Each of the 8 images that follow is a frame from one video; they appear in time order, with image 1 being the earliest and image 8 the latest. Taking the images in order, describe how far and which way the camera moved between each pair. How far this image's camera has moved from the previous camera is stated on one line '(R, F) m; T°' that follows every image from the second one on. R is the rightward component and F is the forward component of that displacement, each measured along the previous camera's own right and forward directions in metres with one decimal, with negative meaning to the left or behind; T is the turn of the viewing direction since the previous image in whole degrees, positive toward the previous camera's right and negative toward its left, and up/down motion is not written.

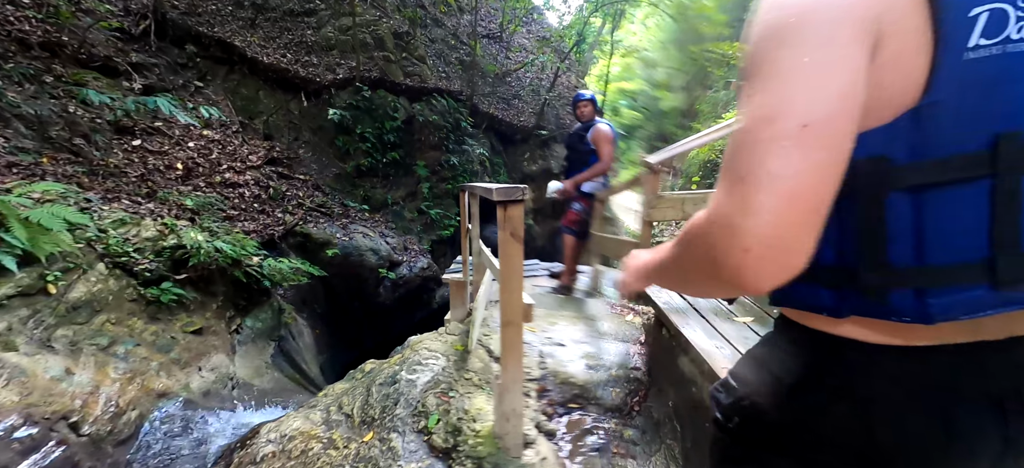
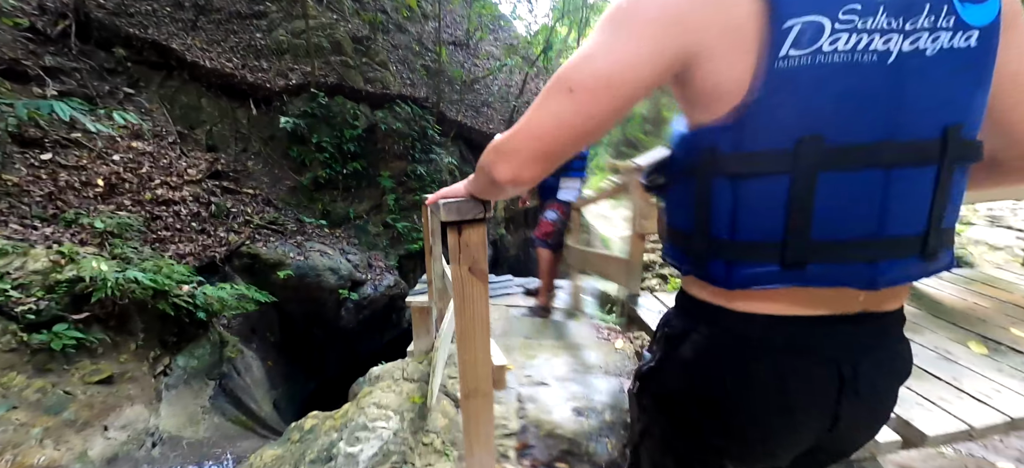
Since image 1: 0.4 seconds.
(0.0, +0.3) m; +4°
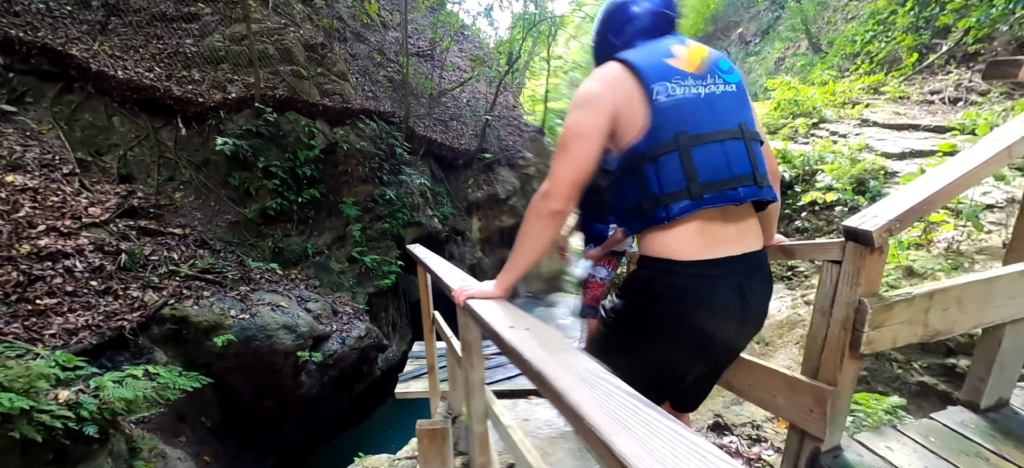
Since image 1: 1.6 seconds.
(-0.3, +0.8) m; +5°
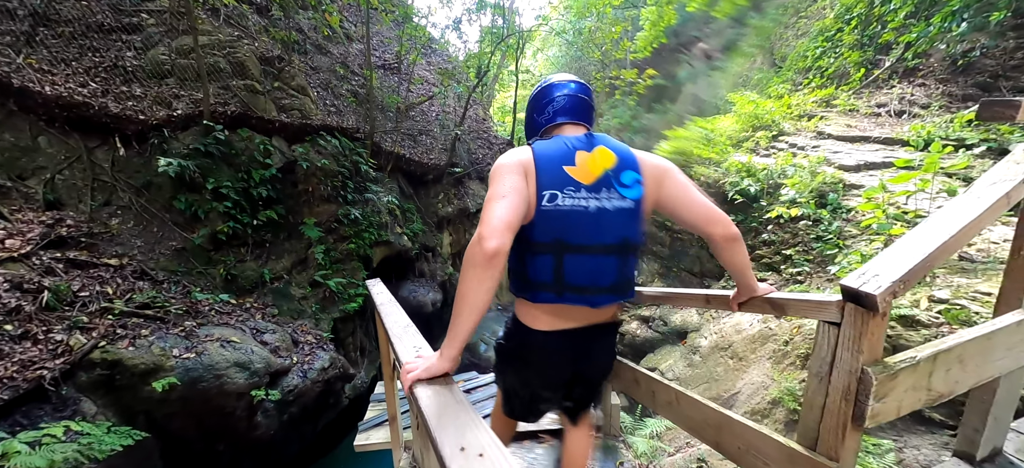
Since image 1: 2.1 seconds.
(0.0, +0.2) m; +4°
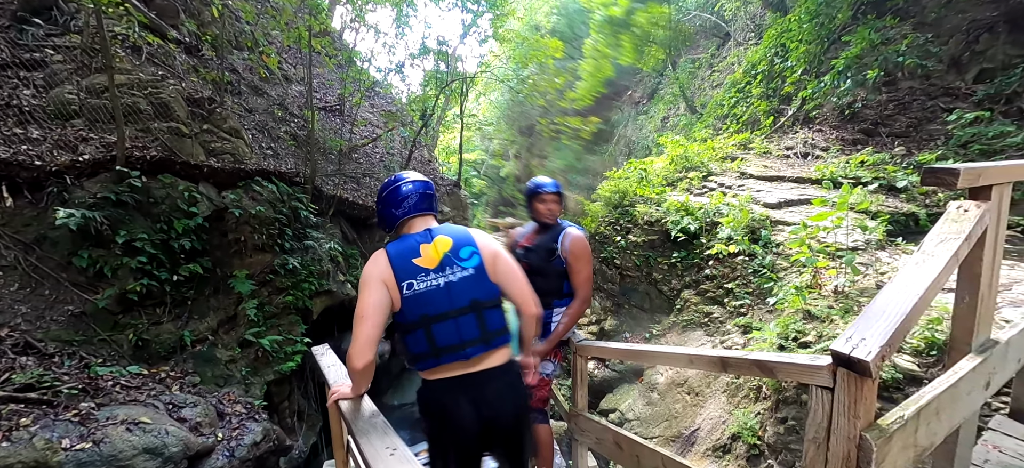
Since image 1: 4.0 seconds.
(-0.1, +0.1) m; +8°
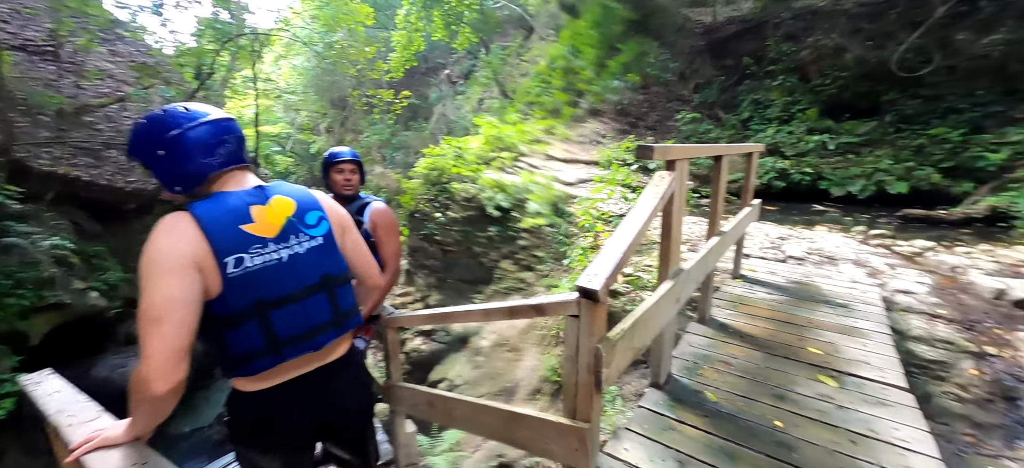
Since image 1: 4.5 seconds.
(+0.1, -0.1) m; +23°
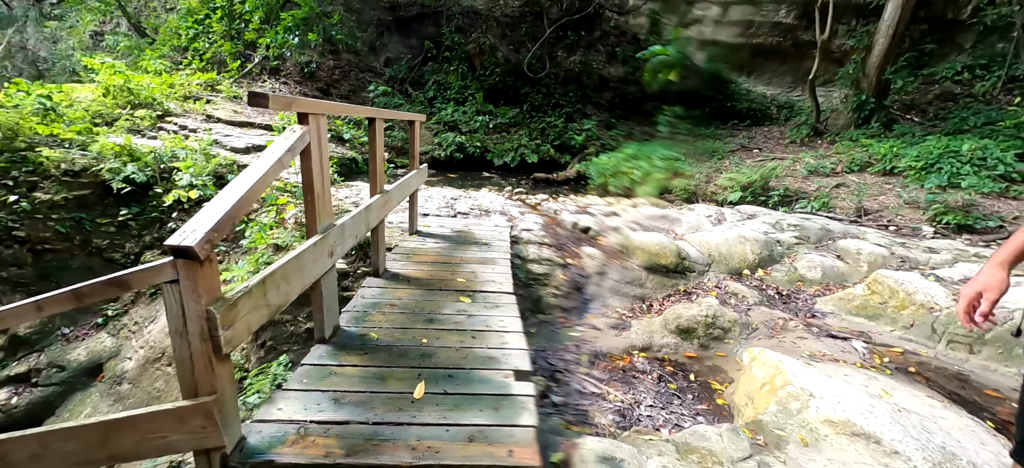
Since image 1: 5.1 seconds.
(+0.2, -0.1) m; +37°
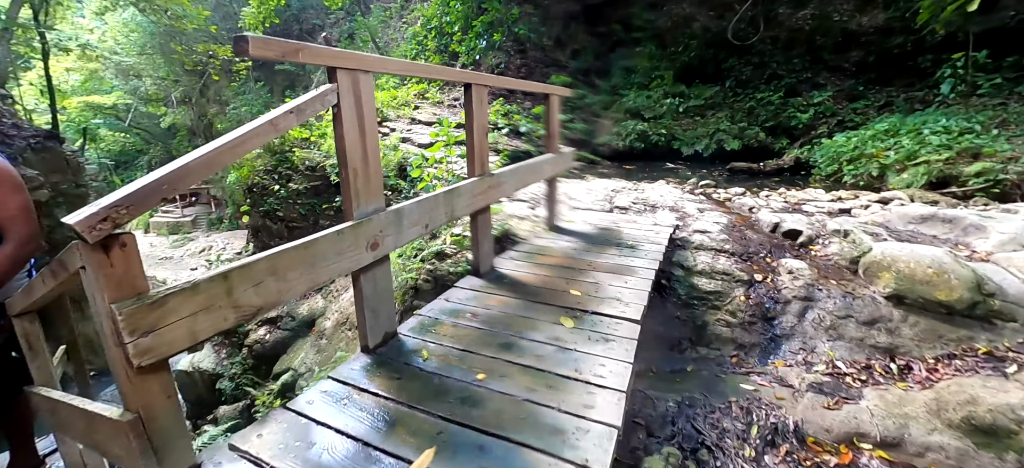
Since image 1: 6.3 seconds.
(+0.3, +0.7) m; -26°
